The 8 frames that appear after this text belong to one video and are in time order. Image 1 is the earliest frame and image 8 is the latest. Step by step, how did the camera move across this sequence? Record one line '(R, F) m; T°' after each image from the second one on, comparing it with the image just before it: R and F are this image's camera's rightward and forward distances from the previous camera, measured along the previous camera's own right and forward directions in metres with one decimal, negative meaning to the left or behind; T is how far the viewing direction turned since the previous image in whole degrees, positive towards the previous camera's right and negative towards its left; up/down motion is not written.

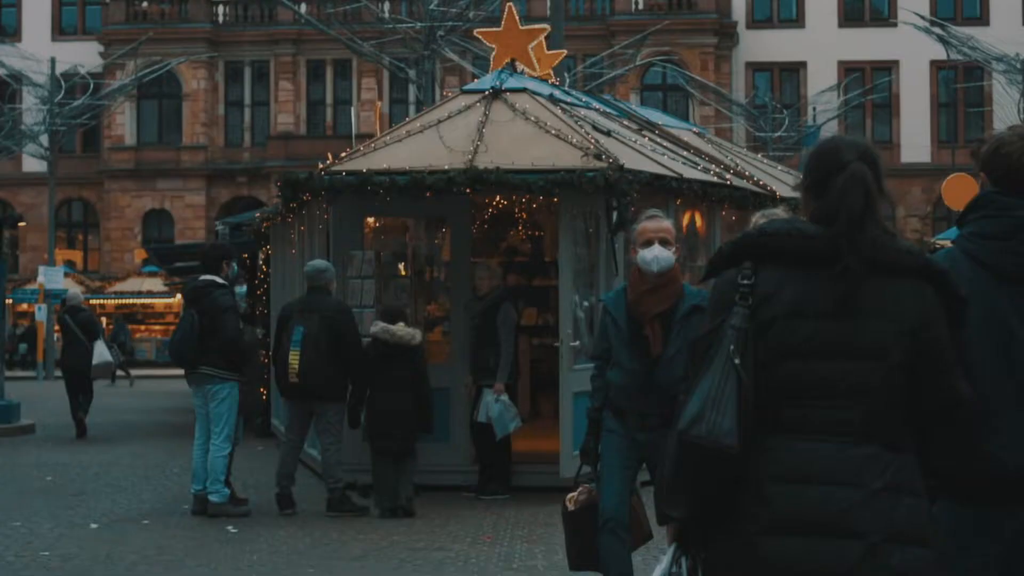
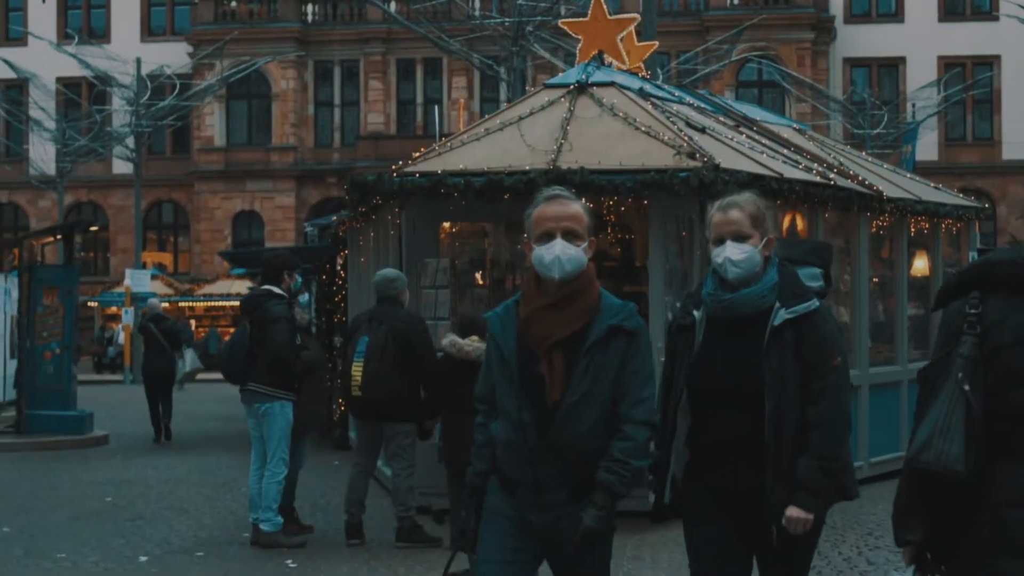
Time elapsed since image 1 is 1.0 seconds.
(0.0, +0.7) m; -3°
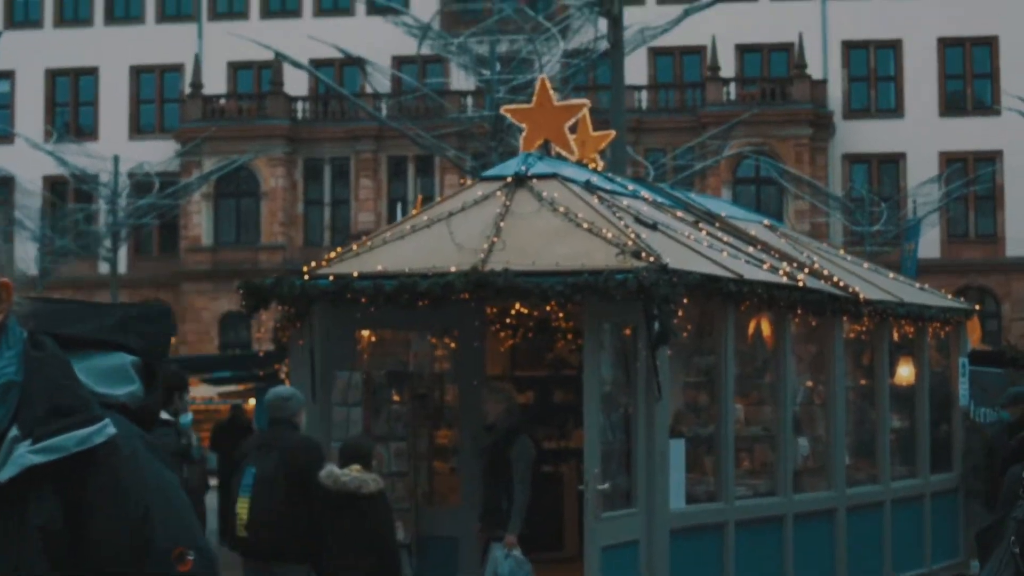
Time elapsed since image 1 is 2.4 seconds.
(+0.3, +1.0) m; 0°
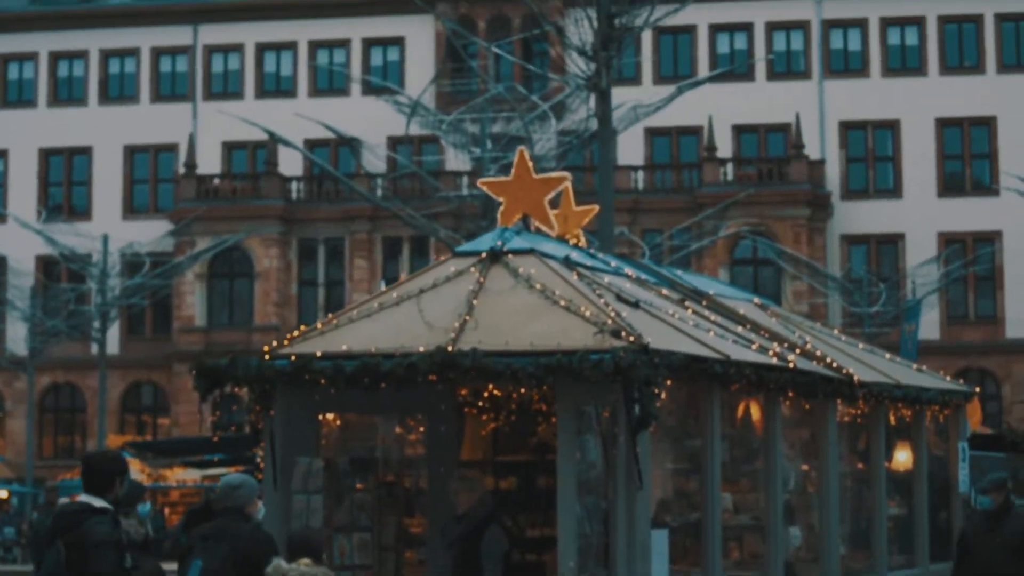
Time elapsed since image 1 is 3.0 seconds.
(+0.1, +0.4) m; 0°
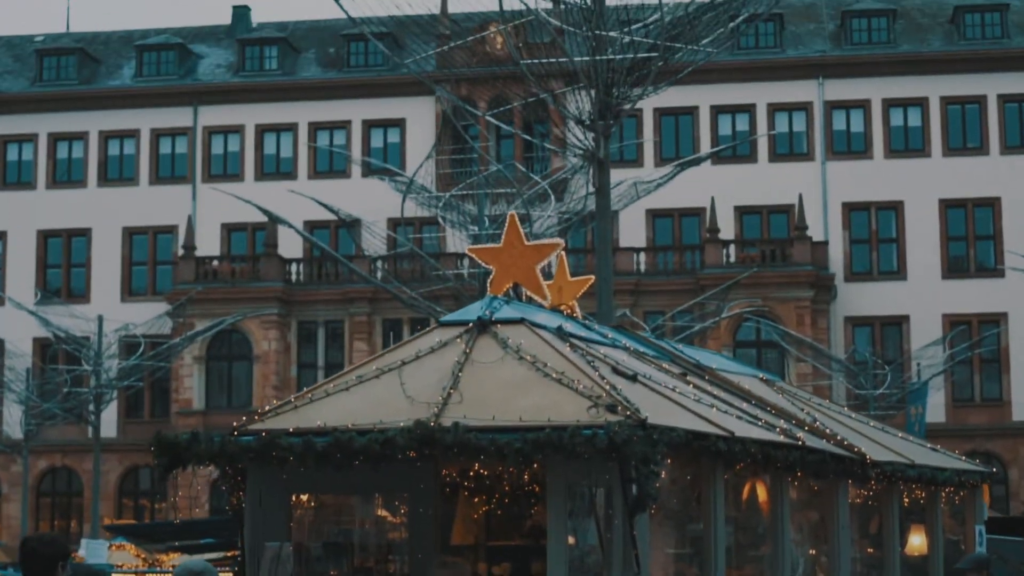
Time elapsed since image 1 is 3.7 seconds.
(+0.1, +0.5) m; 0°
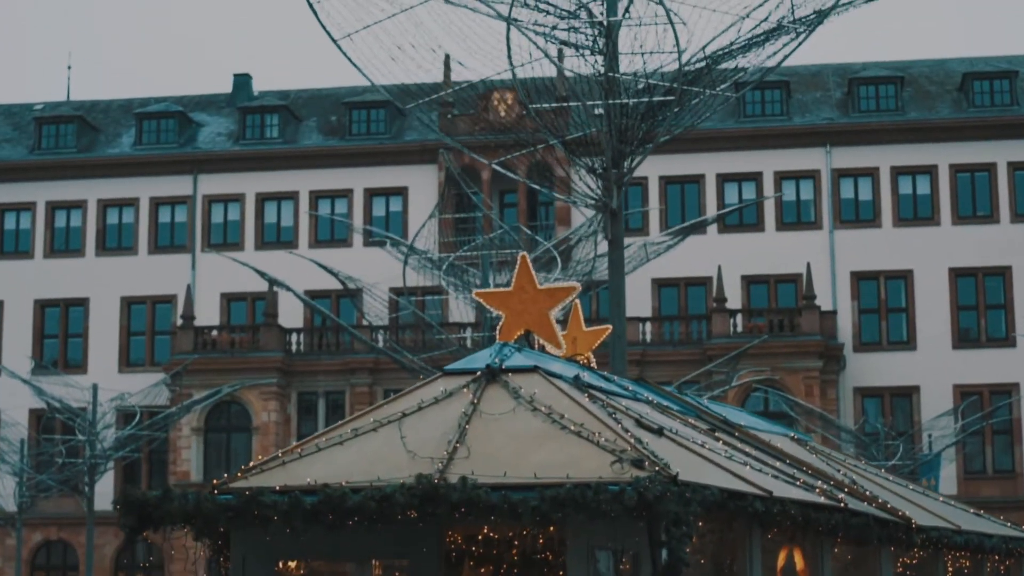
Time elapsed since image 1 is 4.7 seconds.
(0.0, +0.8) m; 0°
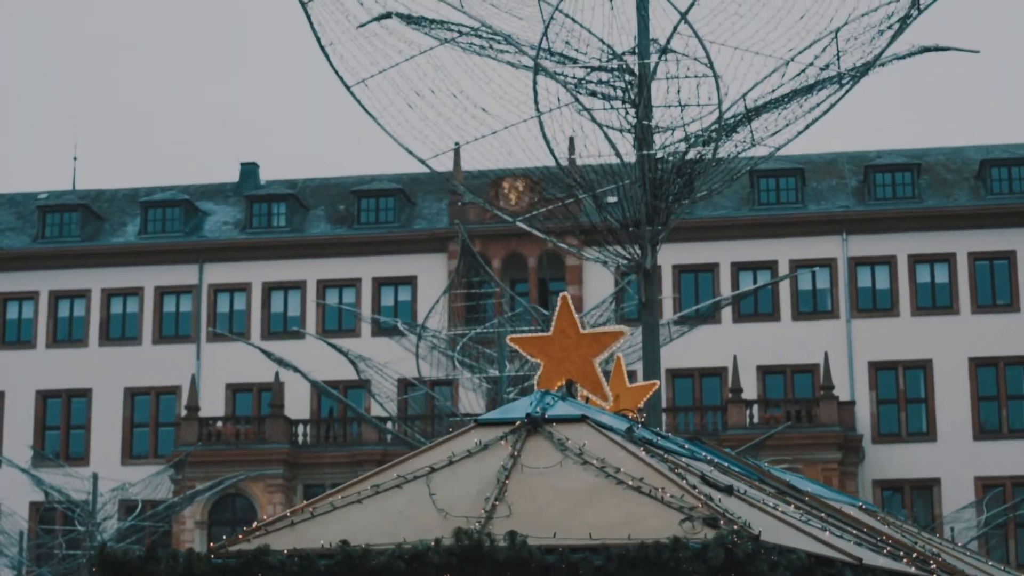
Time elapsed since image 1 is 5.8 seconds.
(-0.1, +0.9) m; 0°
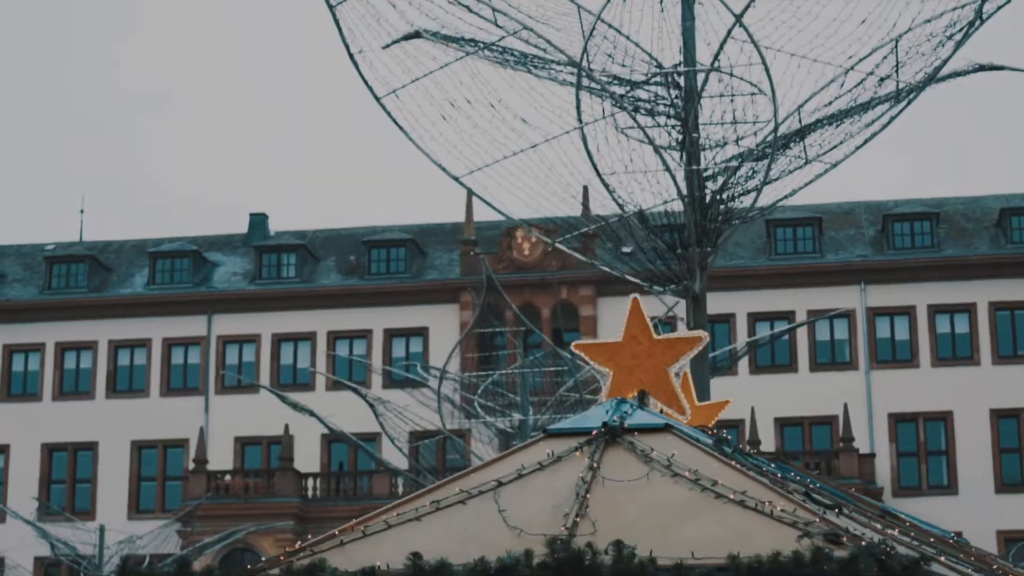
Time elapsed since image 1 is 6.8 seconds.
(-0.2, +0.7) m; 0°
